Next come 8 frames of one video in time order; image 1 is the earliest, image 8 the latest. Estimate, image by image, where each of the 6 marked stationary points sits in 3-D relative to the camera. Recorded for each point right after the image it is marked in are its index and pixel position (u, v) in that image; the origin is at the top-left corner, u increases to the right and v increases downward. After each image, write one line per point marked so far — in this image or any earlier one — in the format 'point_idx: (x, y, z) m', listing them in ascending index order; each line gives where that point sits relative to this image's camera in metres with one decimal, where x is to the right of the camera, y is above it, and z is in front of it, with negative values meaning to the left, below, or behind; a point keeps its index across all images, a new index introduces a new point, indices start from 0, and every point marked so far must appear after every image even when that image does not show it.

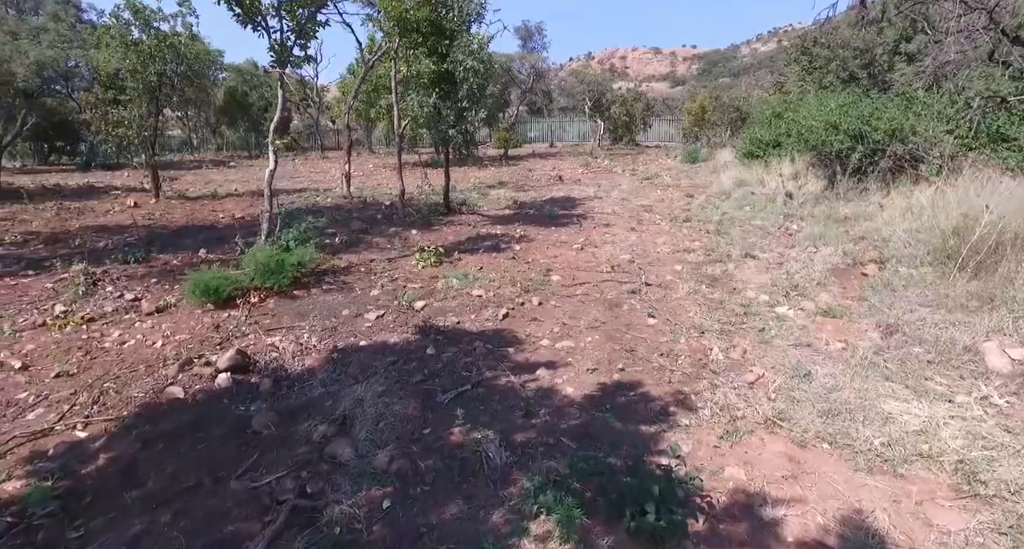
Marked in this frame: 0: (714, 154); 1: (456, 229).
0: (+5.4, +3.2, +15.6) m
1: (-0.8, +0.7, +8.7) m
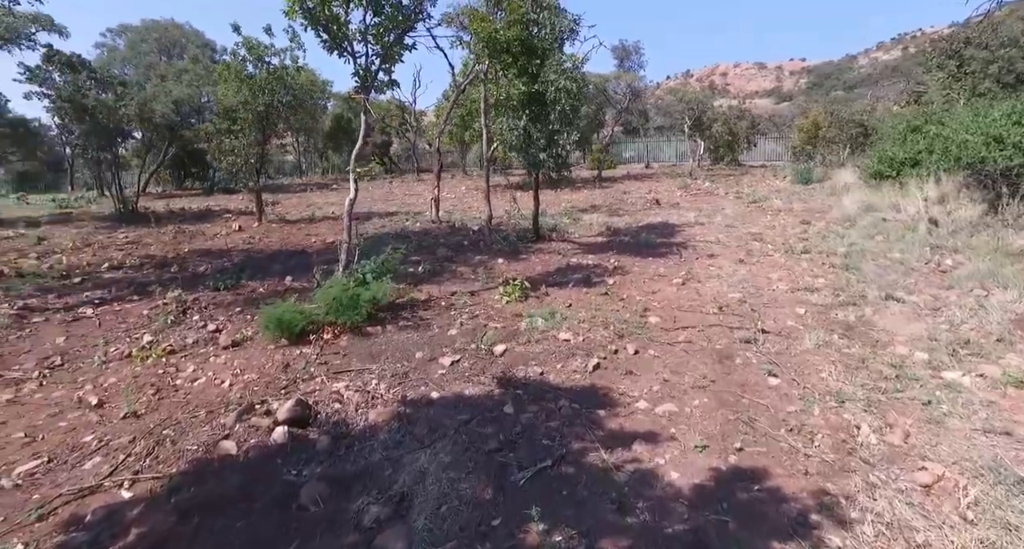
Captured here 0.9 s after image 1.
0: (+7.7, +2.4, +14.1) m
1: (+0.5, +0.2, +8.2) m
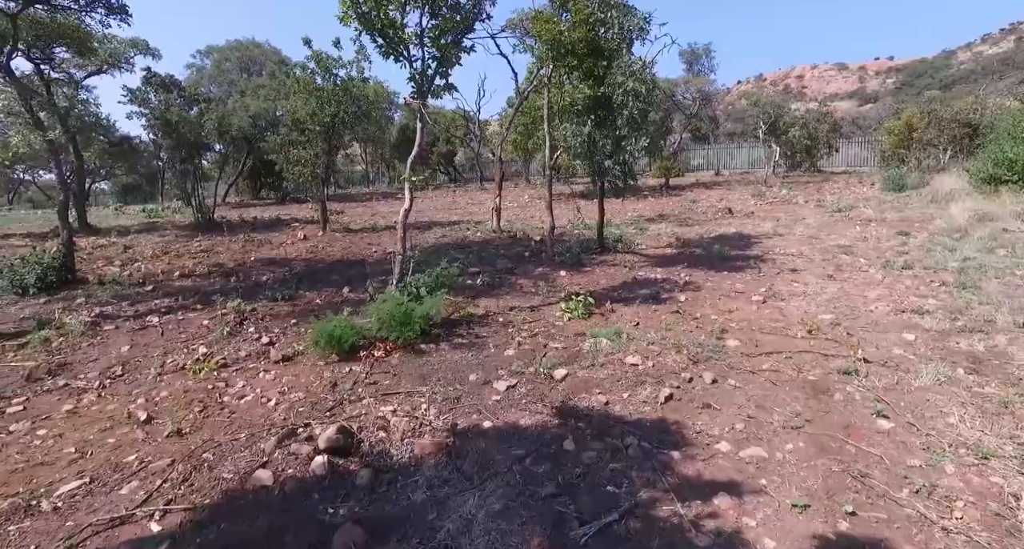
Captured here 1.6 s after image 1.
0: (+9.2, +2.1, +12.9) m
1: (+1.3, 0.0, +7.7) m
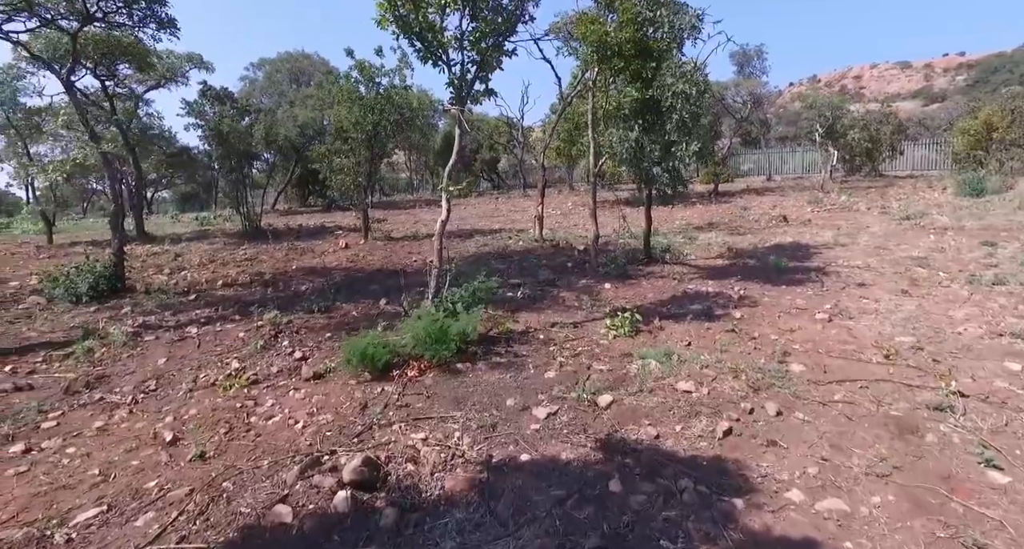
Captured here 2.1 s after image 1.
0: (+10.0, +1.8, +11.9) m
1: (+1.8, -0.1, +7.3) m
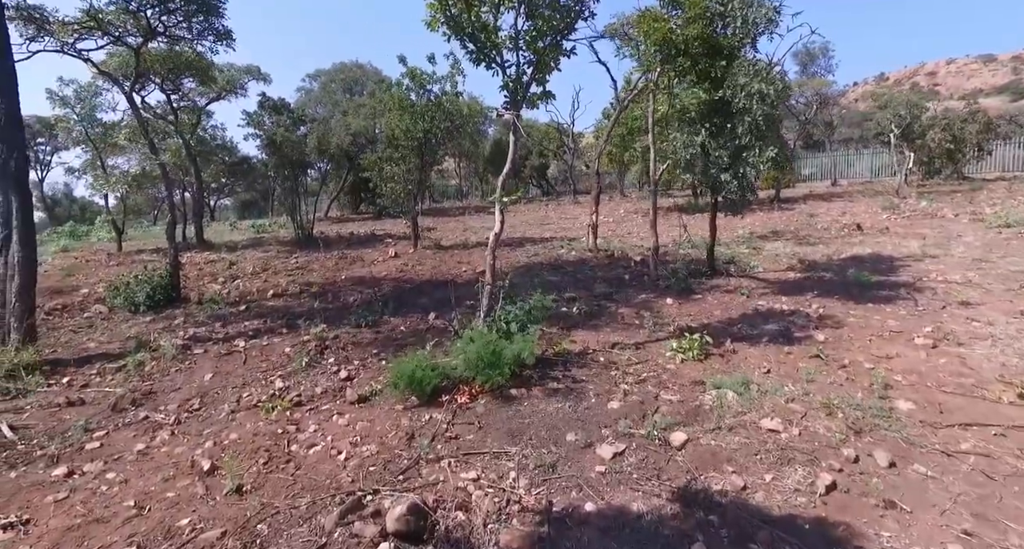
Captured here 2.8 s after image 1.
0: (+11.0, +1.6, +10.7) m
1: (+2.5, -0.3, +6.8) m
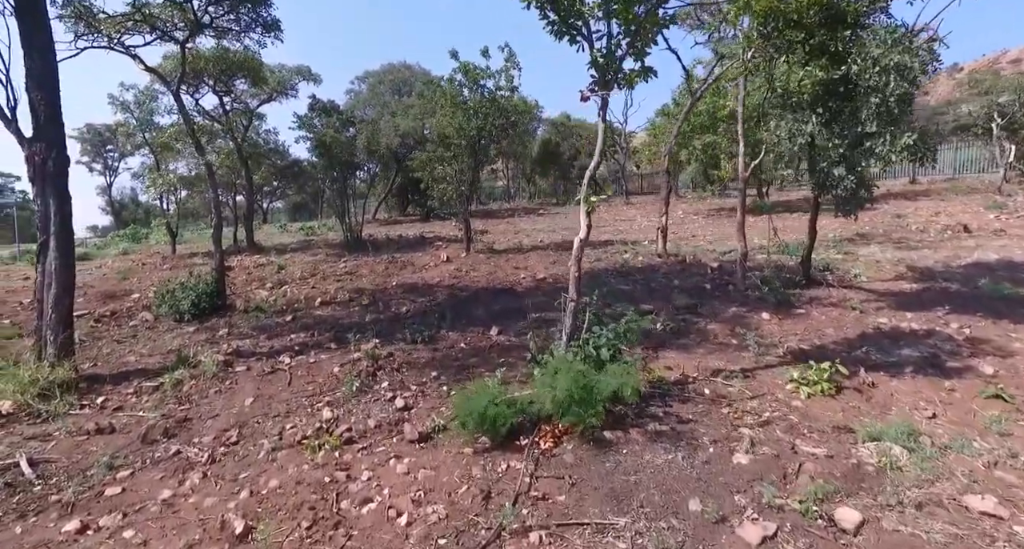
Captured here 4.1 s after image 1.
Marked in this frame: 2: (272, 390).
0: (+12.0, +1.4, +9.1) m
1: (+3.2, -0.4, +5.8) m
2: (-2.0, -1.0, +4.8) m
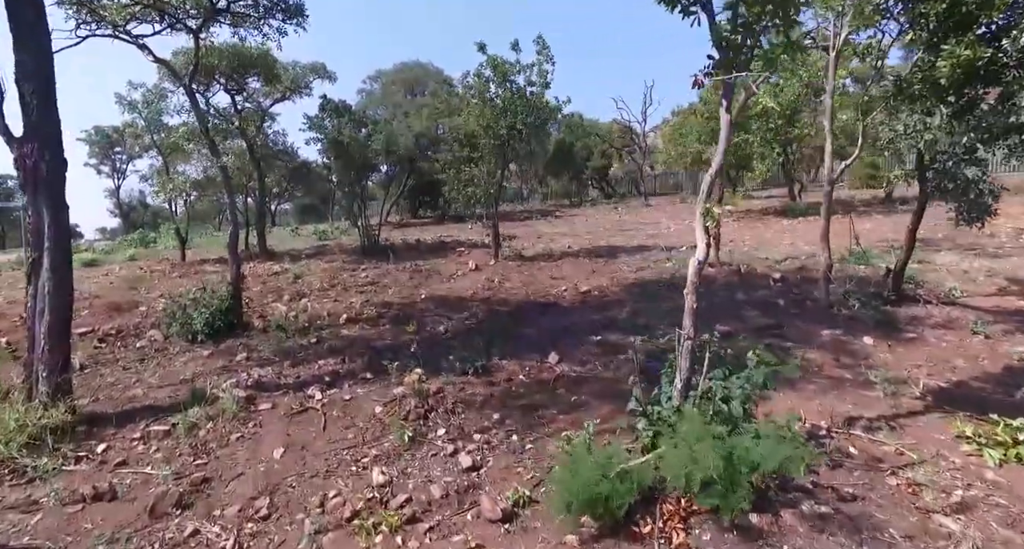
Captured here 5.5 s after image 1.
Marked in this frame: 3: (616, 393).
0: (+12.6, +1.3, +8.1) m
1: (+3.8, -0.6, +5.0) m
2: (-1.4, -1.1, +4.1) m
3: (+0.8, -0.9, +4.5) m
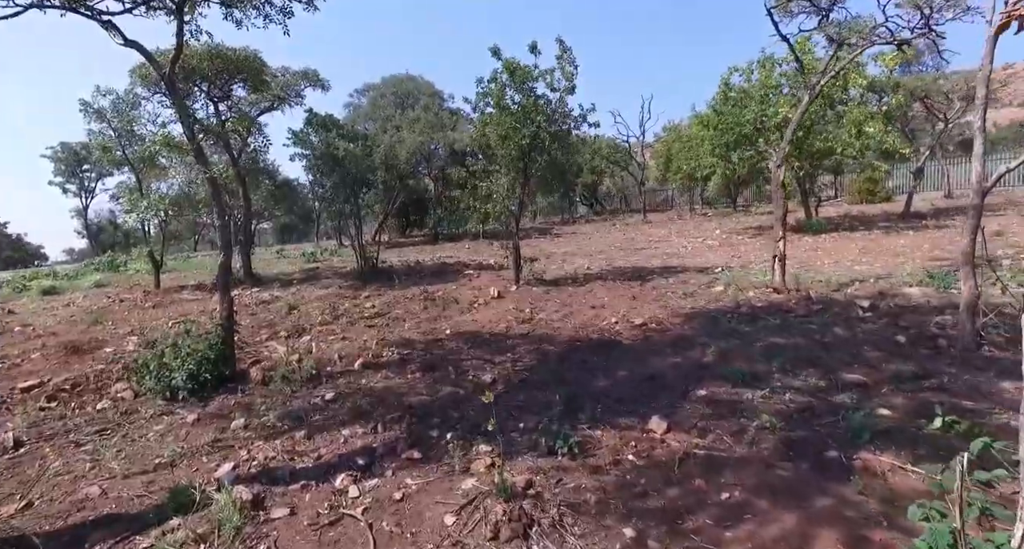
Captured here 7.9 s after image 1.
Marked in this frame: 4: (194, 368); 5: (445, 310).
0: (+13.2, +1.0, +7.3) m
1: (+4.4, -0.8, +3.8) m
2: (-0.7, -1.4, +2.7) m
3: (+1.5, -1.2, +3.2) m
4: (-2.9, -0.8, +5.3) m
5: (-1.0, -0.5, +8.8) m
